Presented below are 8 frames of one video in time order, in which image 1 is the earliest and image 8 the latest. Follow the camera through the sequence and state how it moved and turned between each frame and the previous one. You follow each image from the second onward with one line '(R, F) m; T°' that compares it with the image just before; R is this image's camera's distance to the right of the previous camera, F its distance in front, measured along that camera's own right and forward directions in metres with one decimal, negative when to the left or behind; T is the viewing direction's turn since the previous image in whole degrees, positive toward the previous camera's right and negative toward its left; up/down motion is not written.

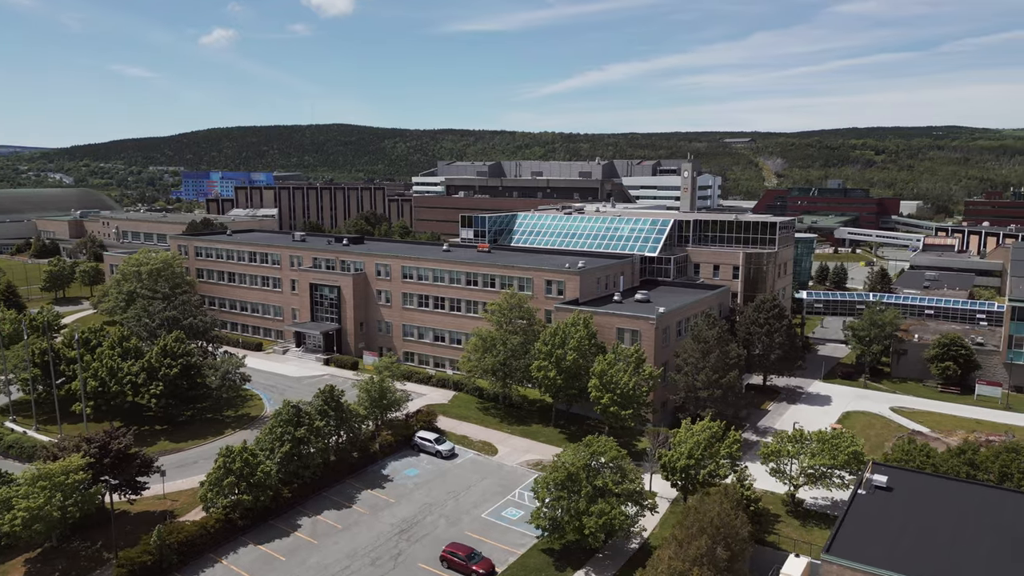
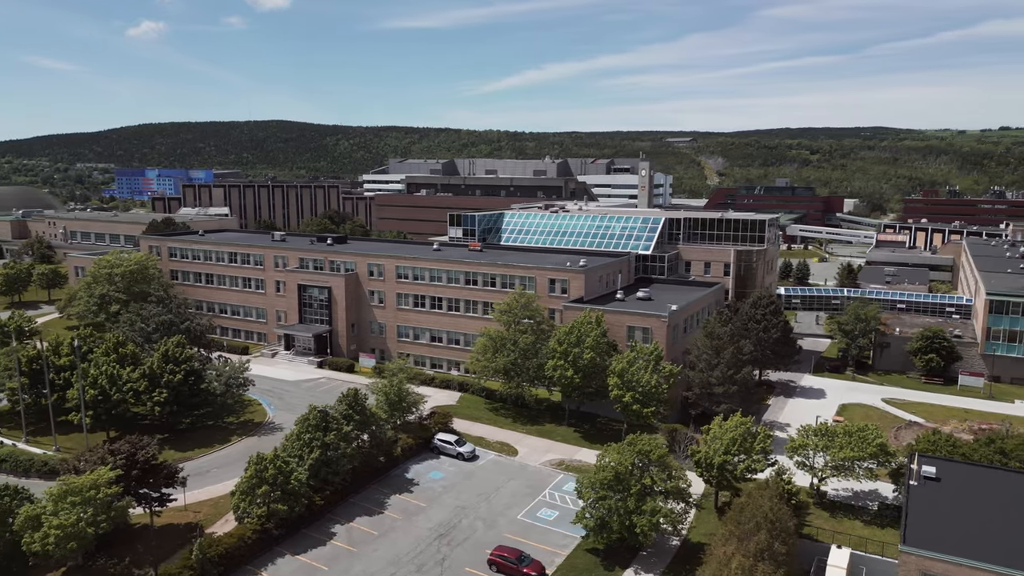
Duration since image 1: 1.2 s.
(-4.9, +0.5) m; +4°
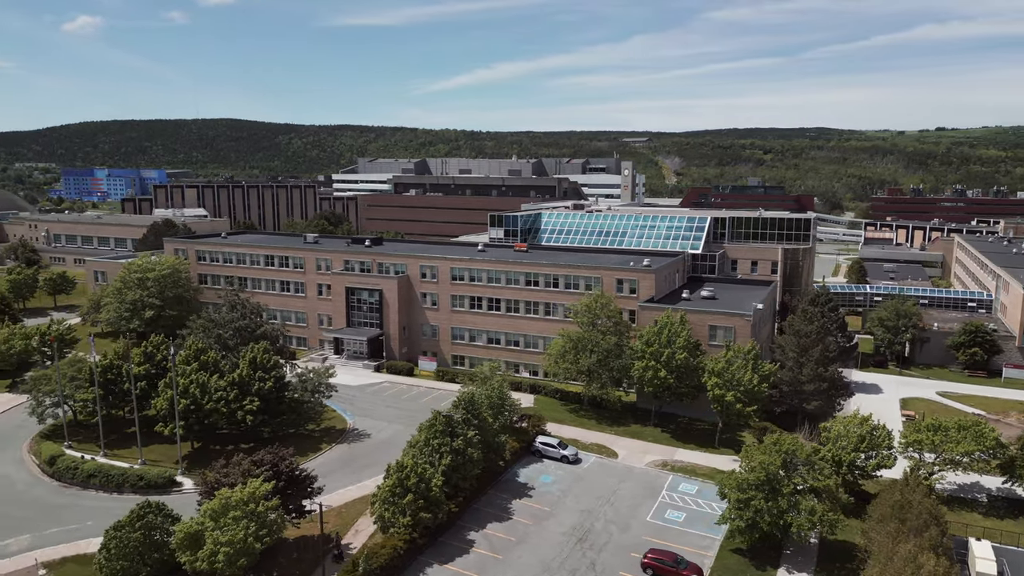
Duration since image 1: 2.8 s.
(-9.4, +0.7) m; +3°
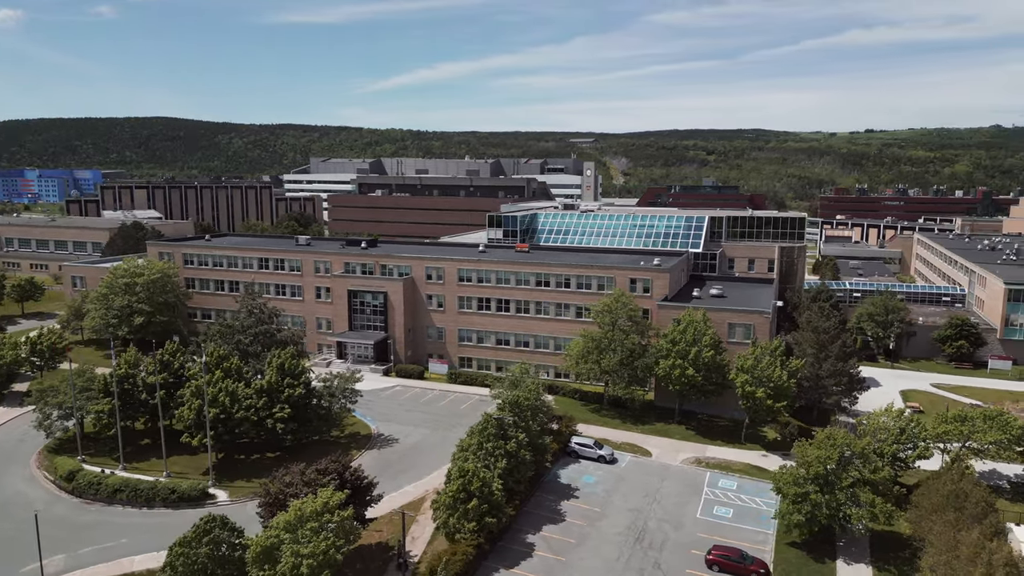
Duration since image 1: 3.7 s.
(-5.6, +0.4) m; +4°
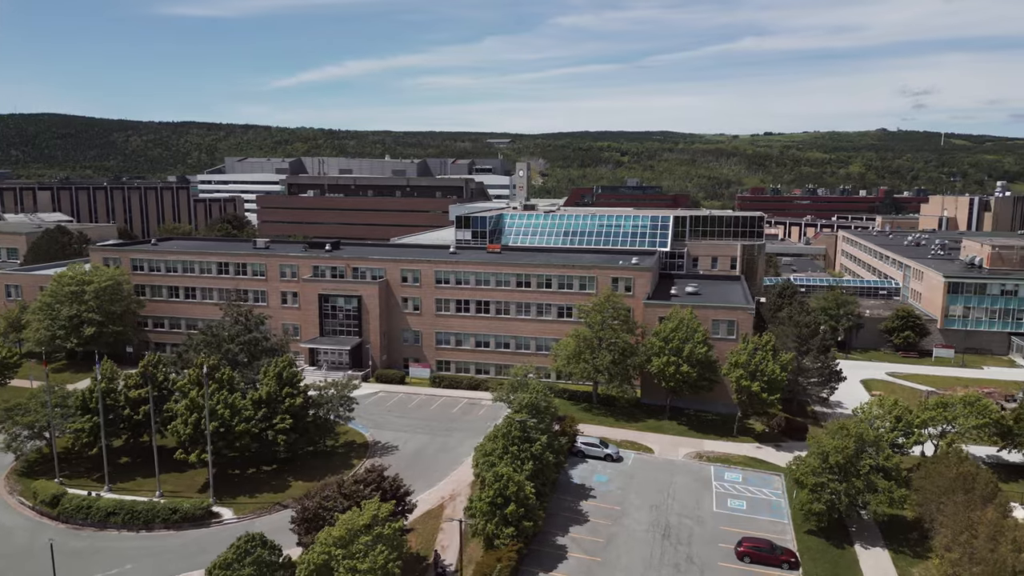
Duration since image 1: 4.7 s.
(-5.6, +0.7) m; +6°
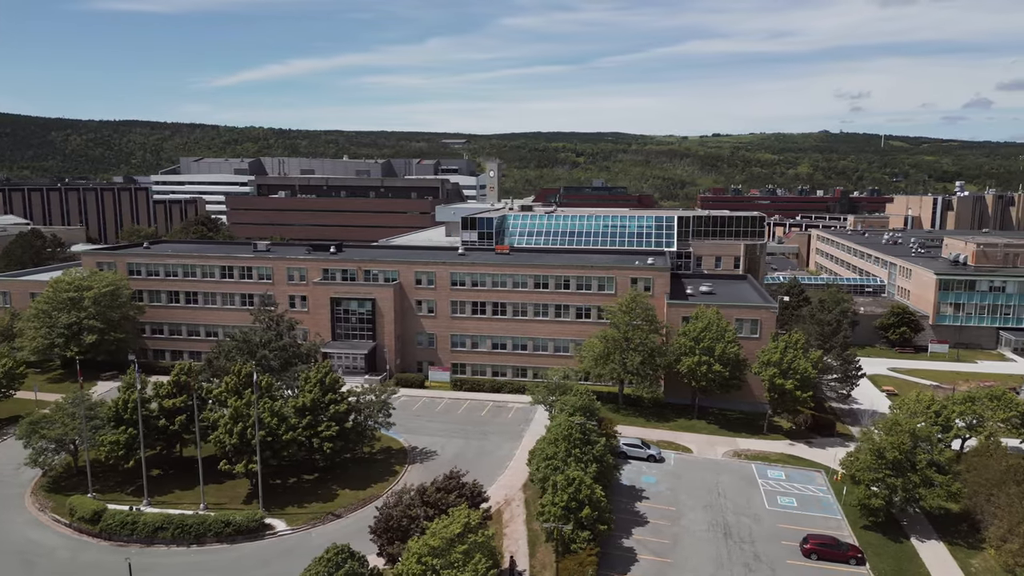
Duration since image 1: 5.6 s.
(-5.6, +0.5) m; +4°
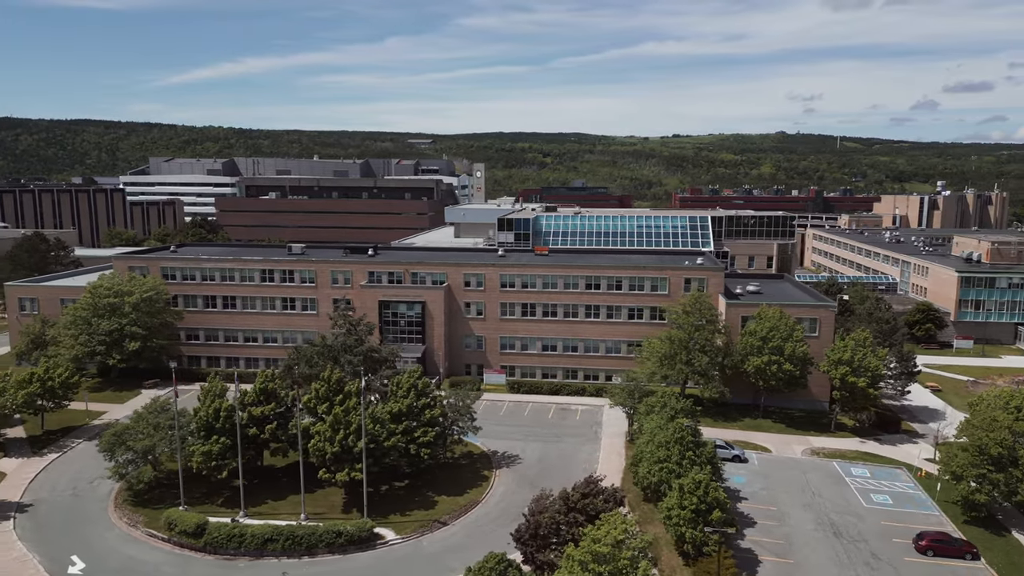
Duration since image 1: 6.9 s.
(-7.7, +0.6) m; +3°
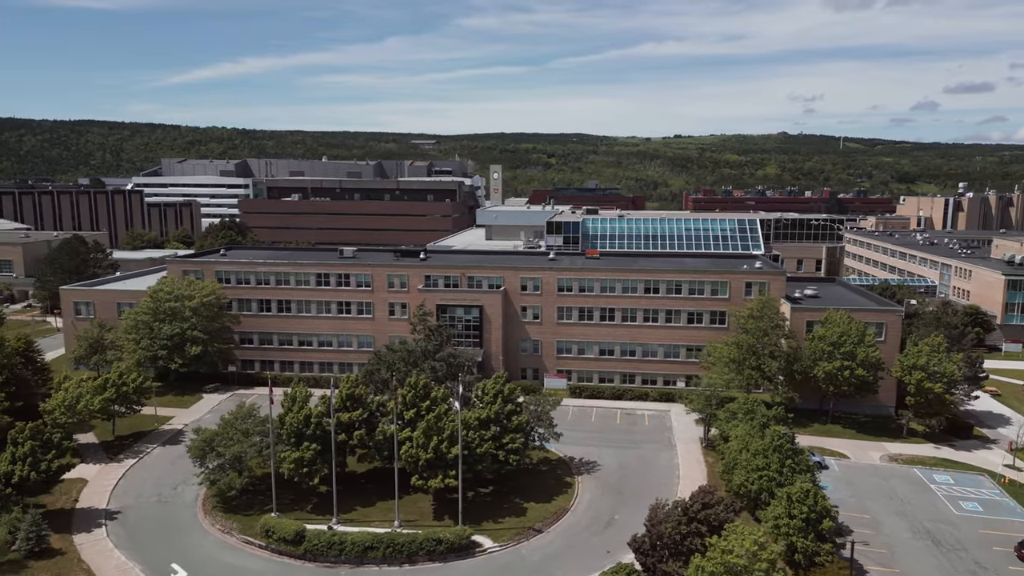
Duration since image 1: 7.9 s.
(-5.0, +0.2) m; 0°
